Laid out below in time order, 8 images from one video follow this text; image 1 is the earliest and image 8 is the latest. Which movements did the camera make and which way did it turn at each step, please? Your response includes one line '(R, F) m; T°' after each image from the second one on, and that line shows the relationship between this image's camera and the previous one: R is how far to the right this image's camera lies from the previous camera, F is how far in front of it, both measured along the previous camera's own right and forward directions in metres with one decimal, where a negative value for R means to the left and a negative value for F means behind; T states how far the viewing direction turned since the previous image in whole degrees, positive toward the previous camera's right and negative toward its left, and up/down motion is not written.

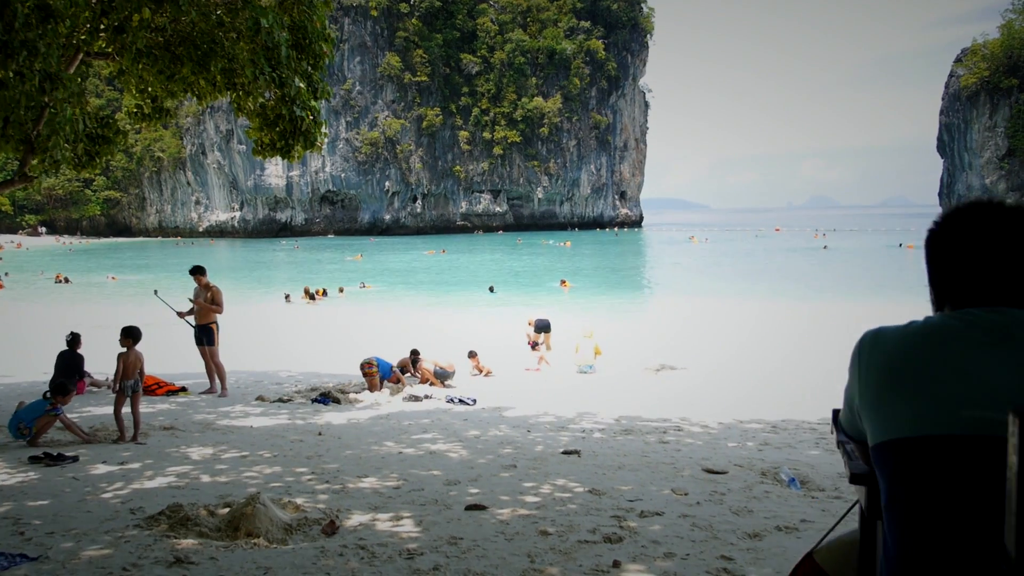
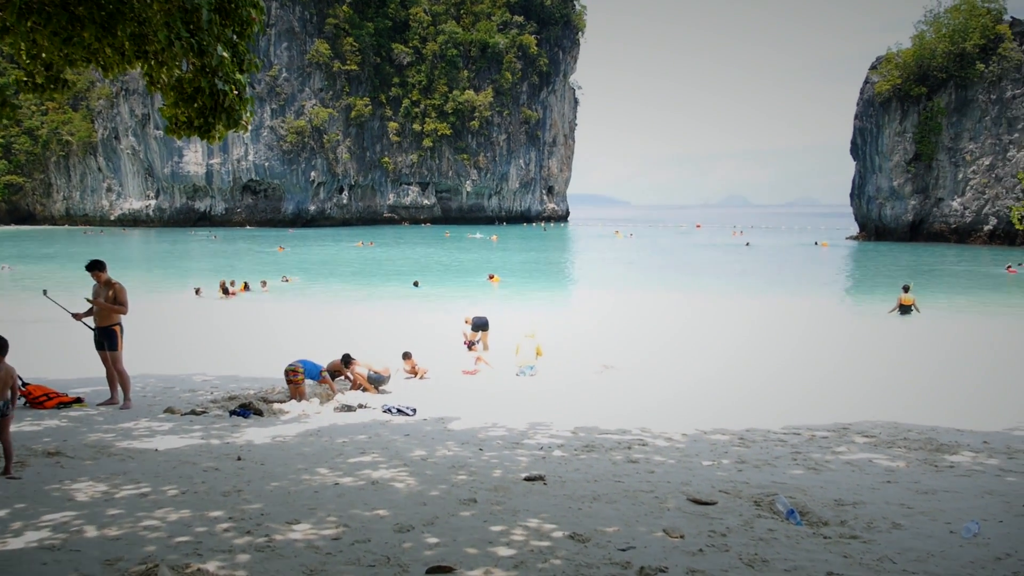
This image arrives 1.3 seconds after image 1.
(-0.2, +0.7) m; +5°
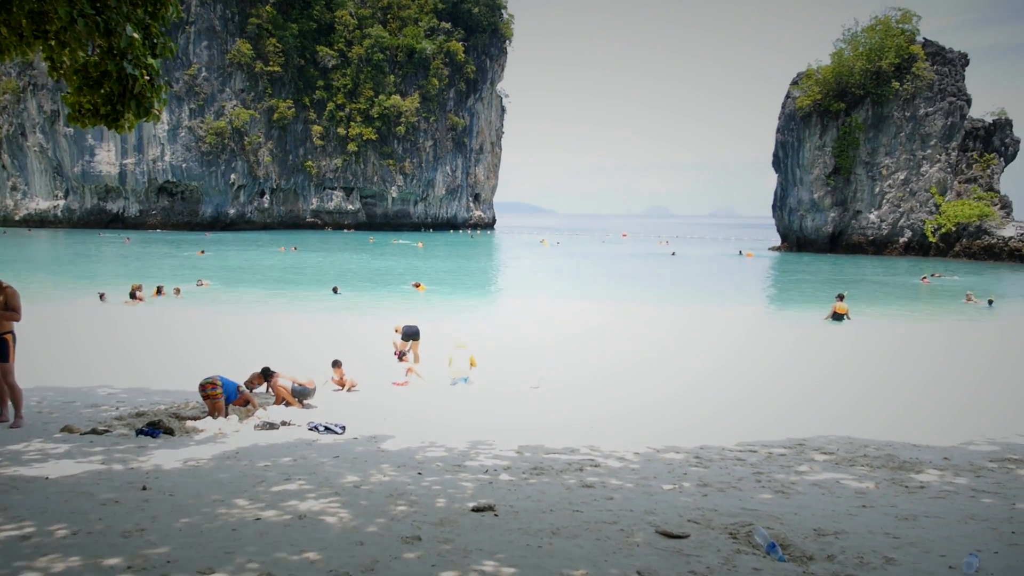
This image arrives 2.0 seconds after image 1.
(-0.1, +0.5) m; +5°
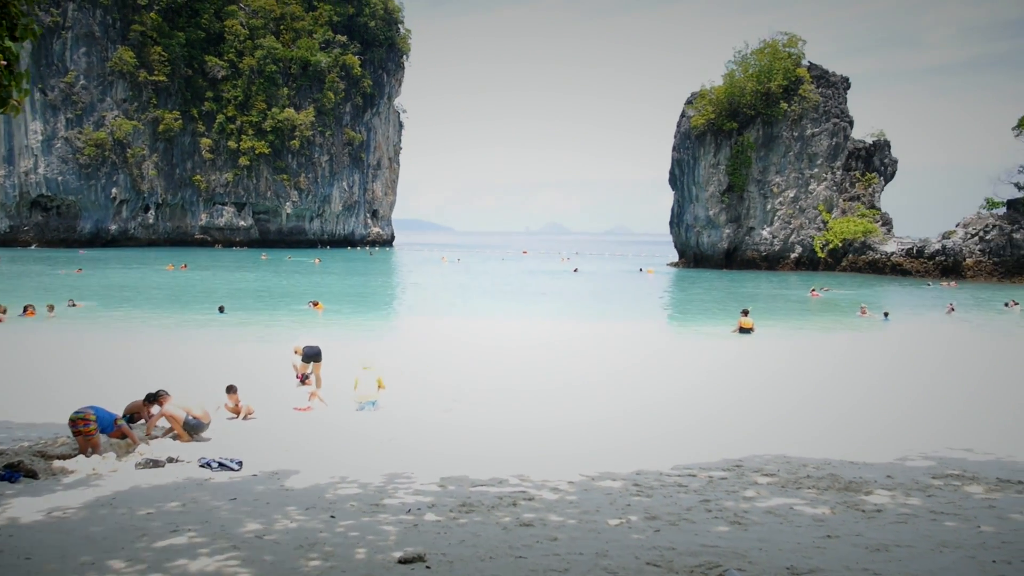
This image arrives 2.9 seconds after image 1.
(-0.1, +0.5) m; +7°
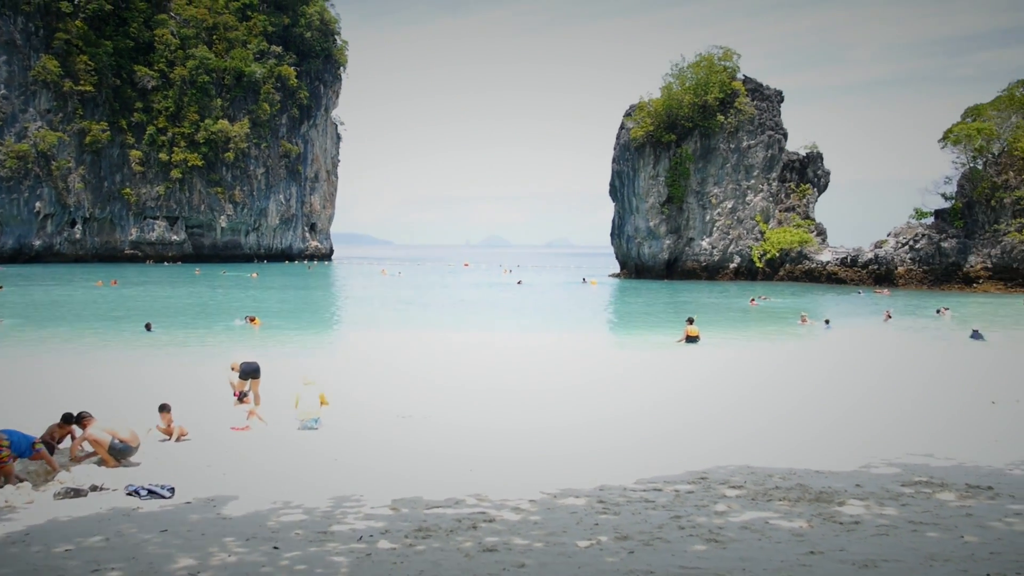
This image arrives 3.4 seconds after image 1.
(-0.1, +0.3) m; +4°
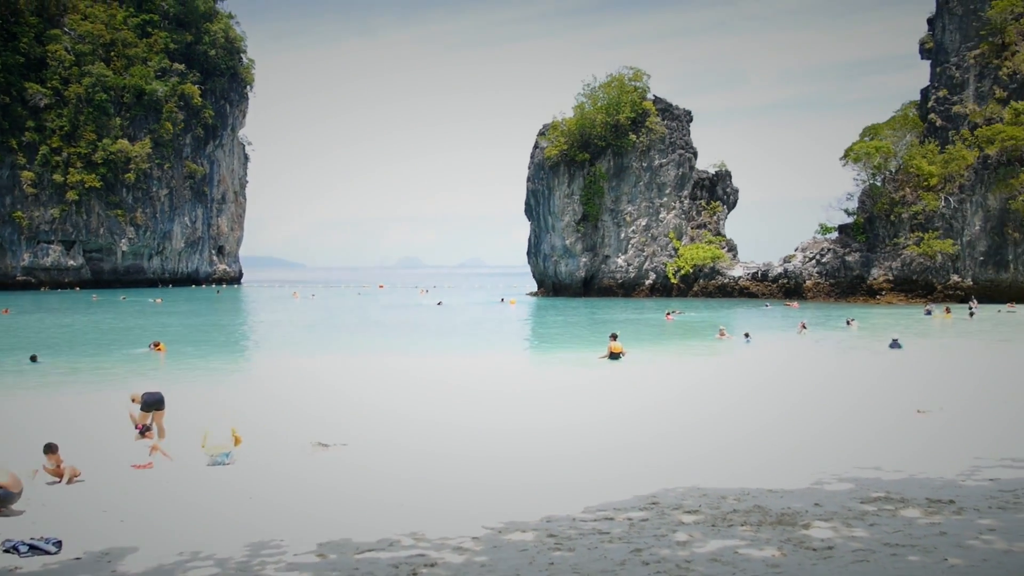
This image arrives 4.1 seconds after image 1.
(-0.1, +0.4) m; +6°
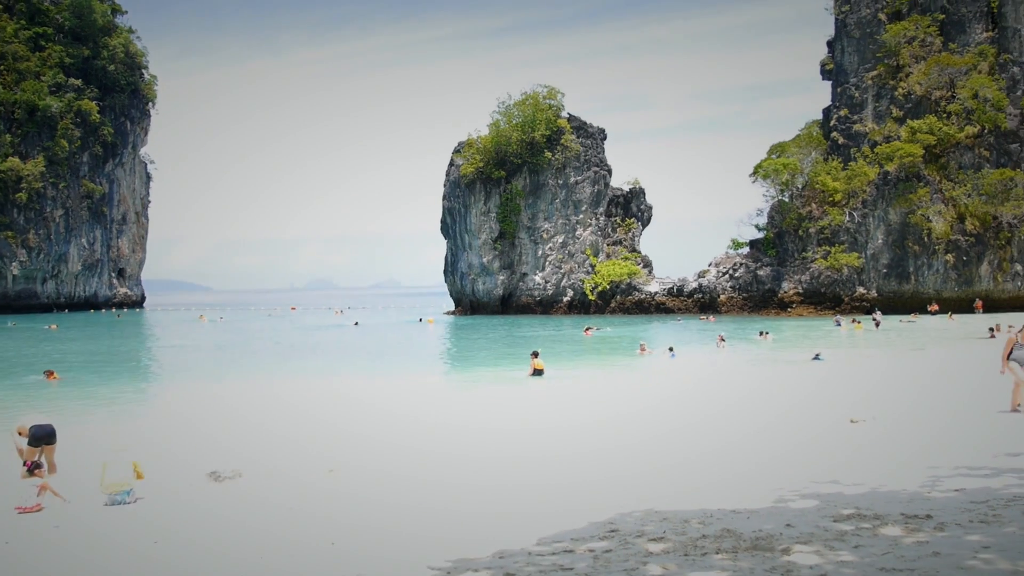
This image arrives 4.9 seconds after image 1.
(-0.1, +0.5) m; +6°
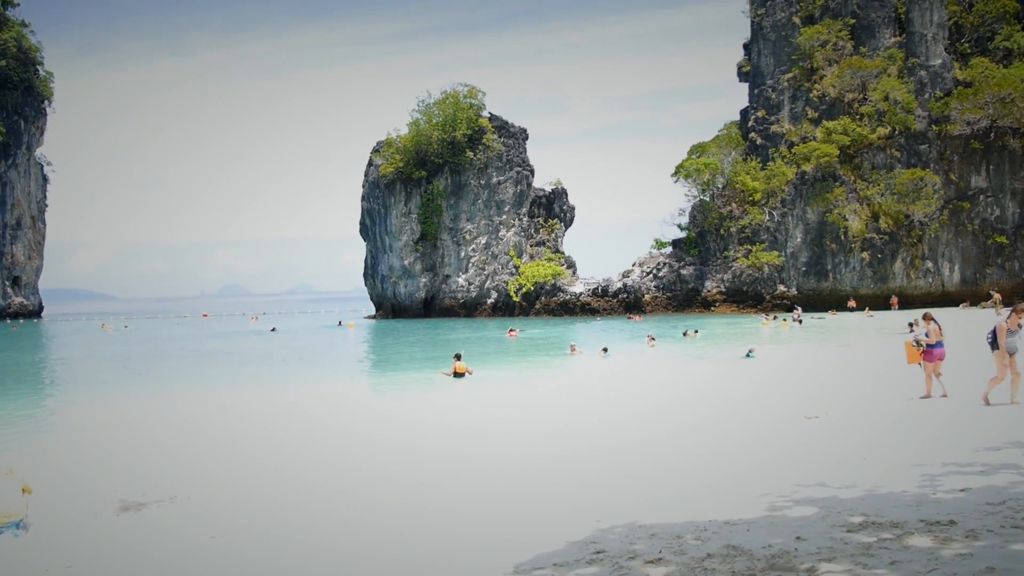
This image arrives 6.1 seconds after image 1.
(-0.2, +0.7) m; +5°
